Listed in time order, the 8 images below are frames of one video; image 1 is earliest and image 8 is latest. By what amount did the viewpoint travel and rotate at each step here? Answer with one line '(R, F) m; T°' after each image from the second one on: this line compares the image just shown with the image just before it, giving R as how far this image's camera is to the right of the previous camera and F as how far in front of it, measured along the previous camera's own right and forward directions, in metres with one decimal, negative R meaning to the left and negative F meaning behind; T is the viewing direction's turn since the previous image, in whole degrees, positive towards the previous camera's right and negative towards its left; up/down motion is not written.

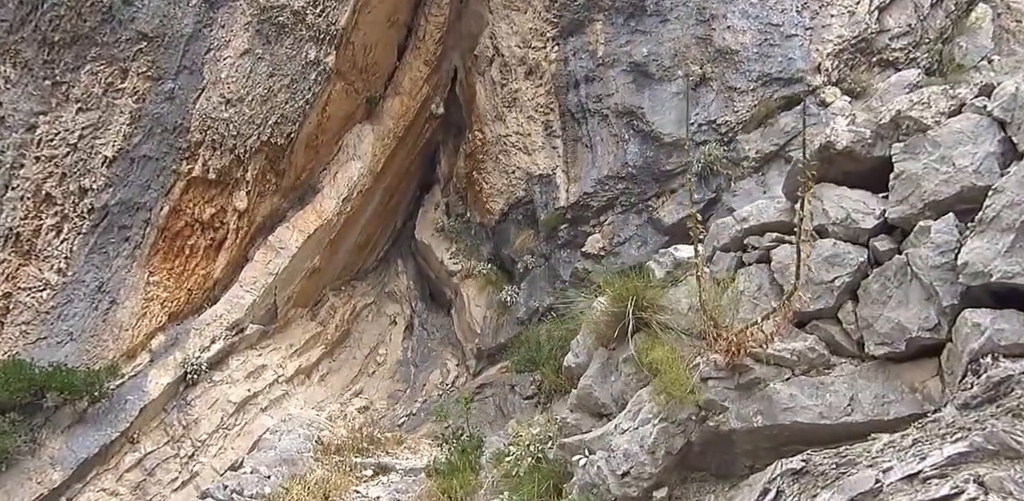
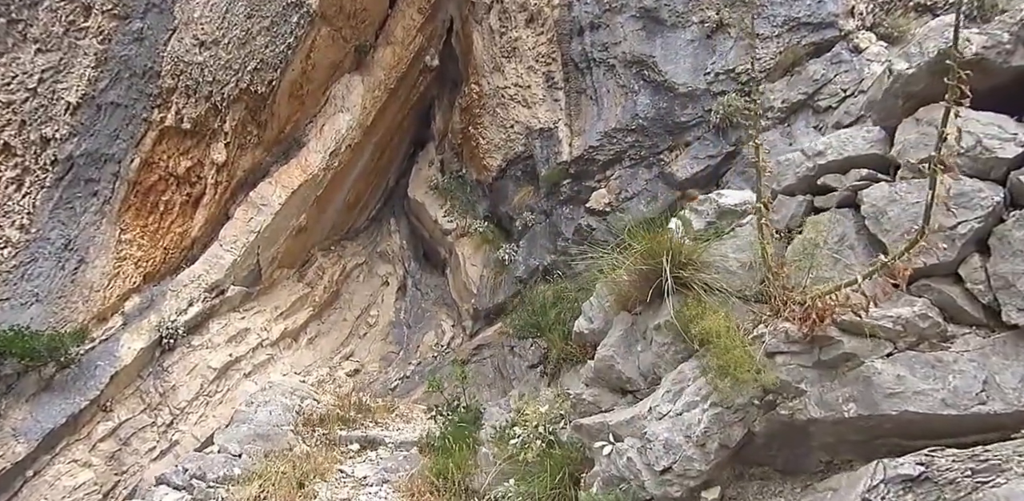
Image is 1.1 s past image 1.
(0.0, +0.4) m; +1°
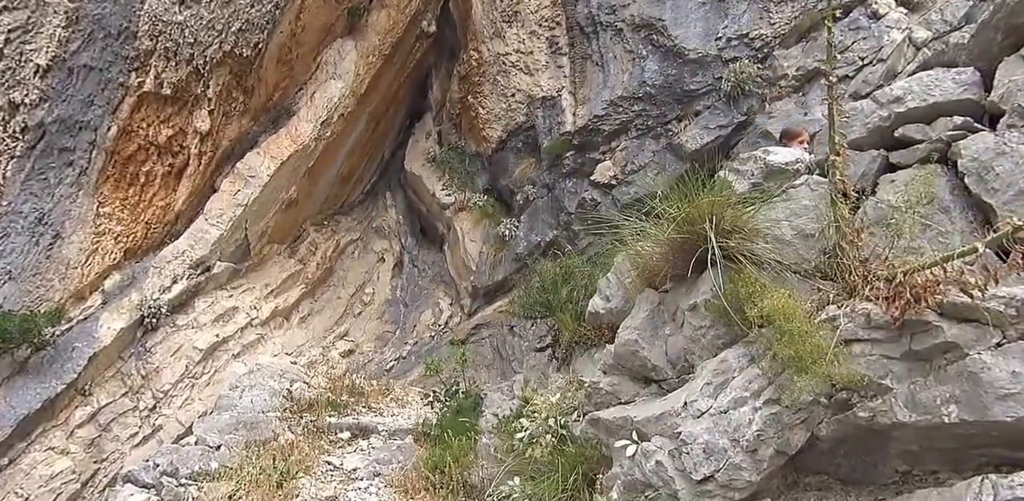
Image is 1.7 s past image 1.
(0.0, +0.3) m; 0°
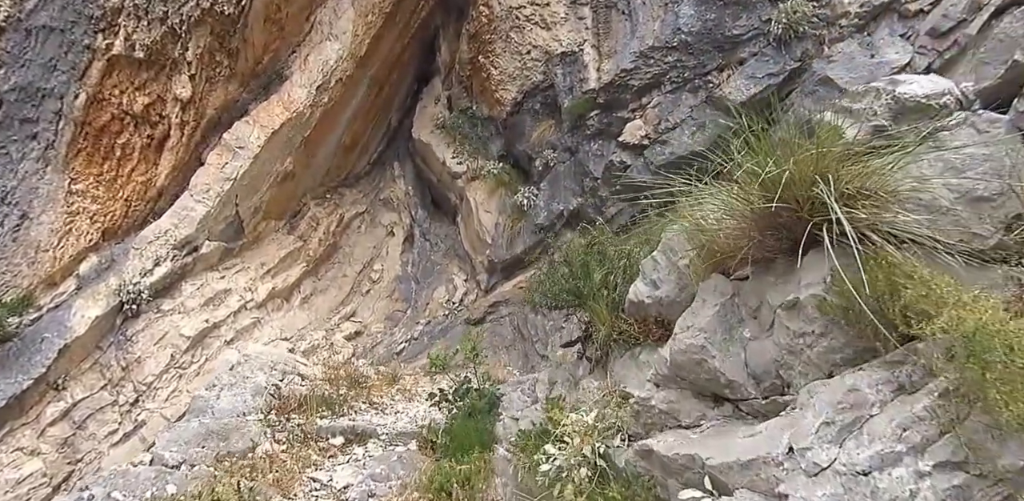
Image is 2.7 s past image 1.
(0.0, +0.5) m; -2°
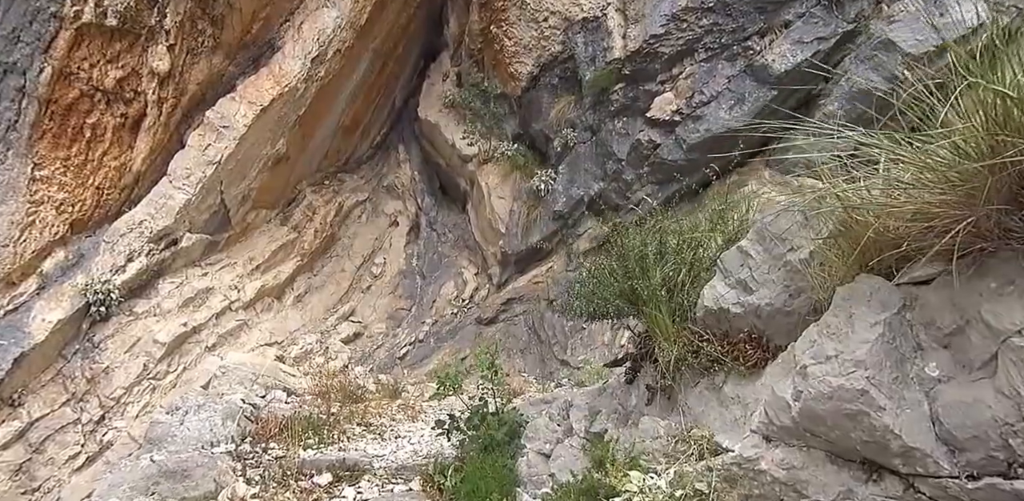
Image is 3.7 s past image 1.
(0.0, +0.5) m; -1°
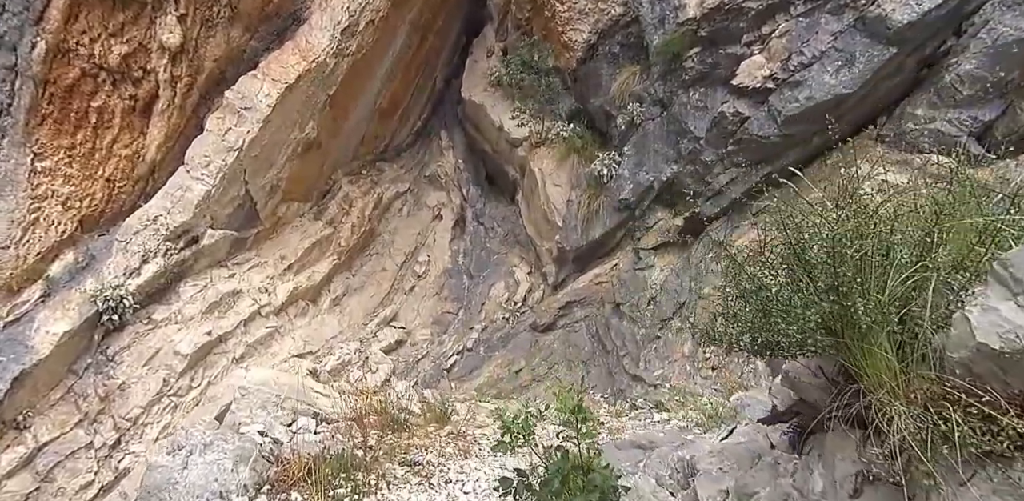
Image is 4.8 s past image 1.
(-0.1, +0.5) m; -3°
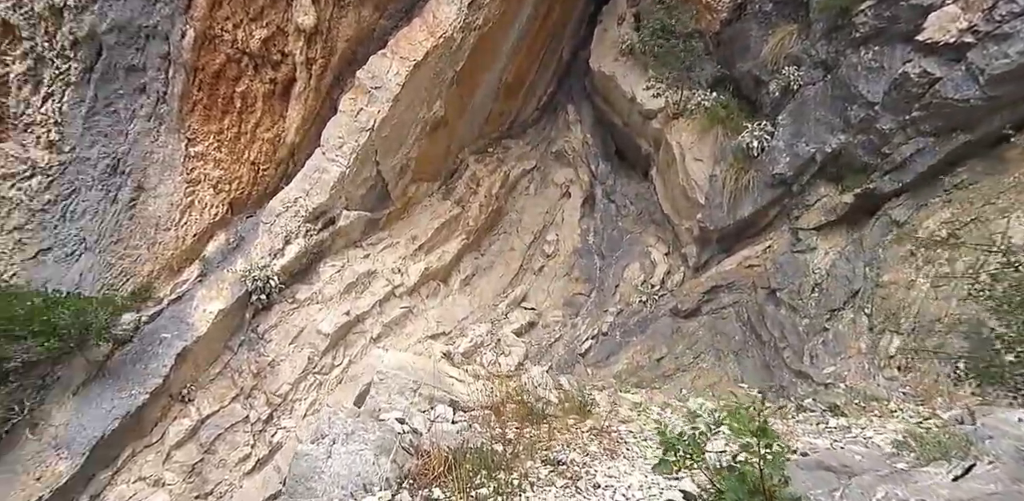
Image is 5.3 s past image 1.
(-0.1, +0.2) m; -10°
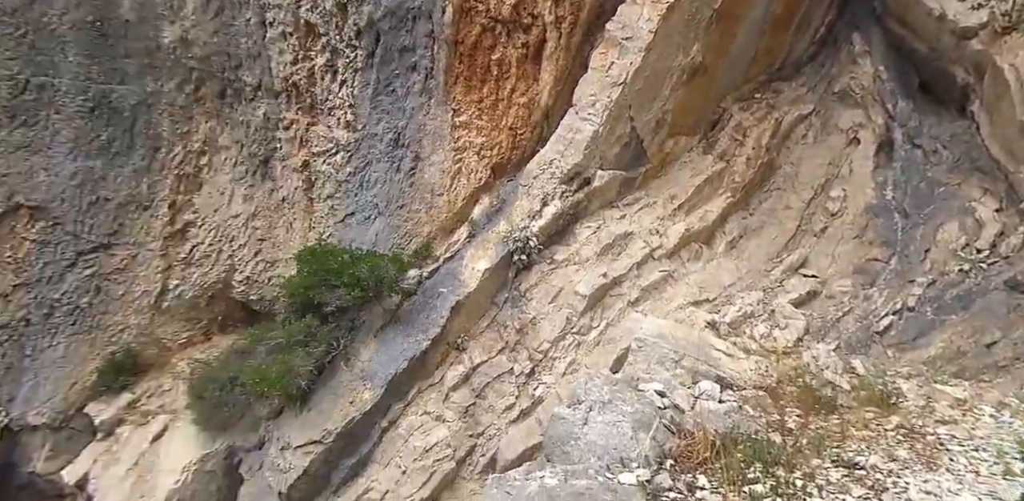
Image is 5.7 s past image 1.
(-0.1, +0.2) m; -21°
